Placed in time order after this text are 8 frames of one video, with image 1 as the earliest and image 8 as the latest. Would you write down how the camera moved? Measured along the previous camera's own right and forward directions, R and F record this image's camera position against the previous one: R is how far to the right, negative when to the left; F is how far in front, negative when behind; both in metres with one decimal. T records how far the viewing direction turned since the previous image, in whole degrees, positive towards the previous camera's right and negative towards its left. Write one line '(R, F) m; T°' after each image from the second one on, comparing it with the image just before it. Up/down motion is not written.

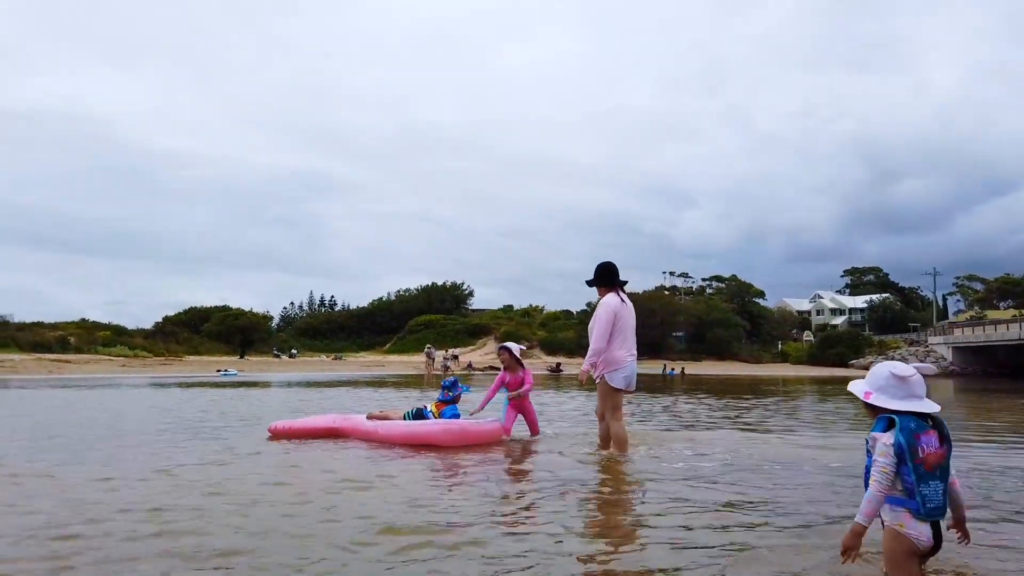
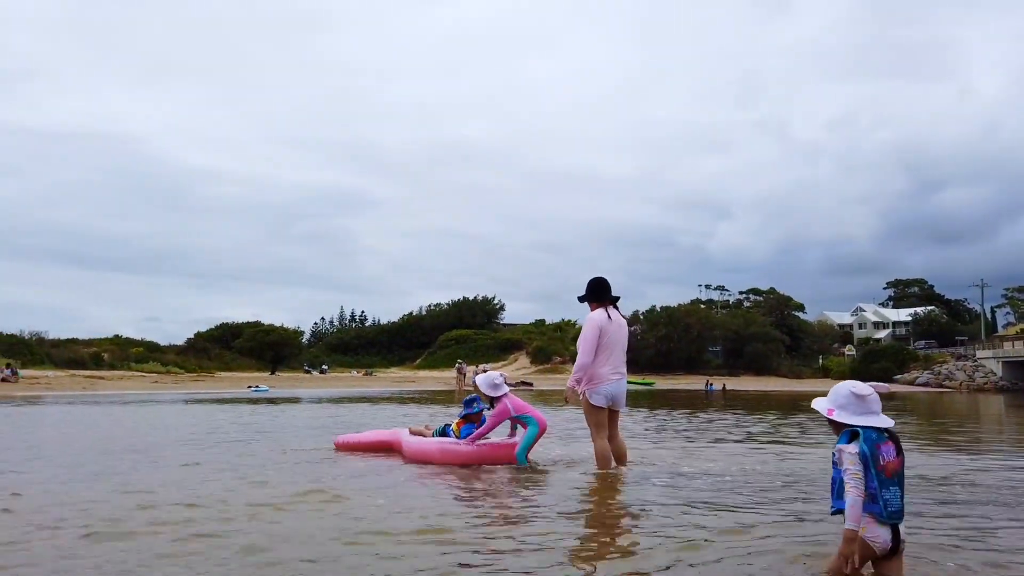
(+0.1, +0.3) m; -2°
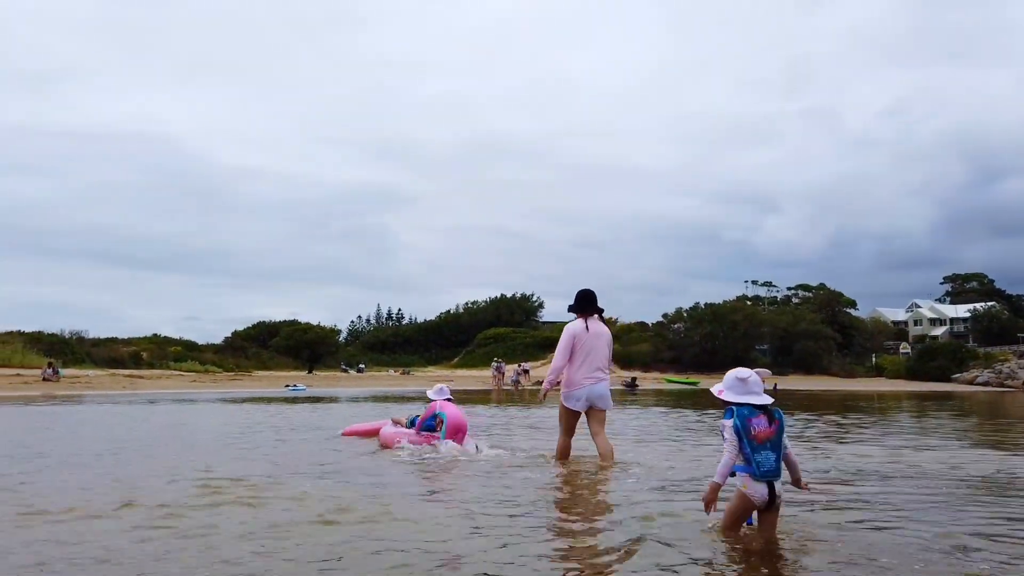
(+0.1, +0.5) m; -3°
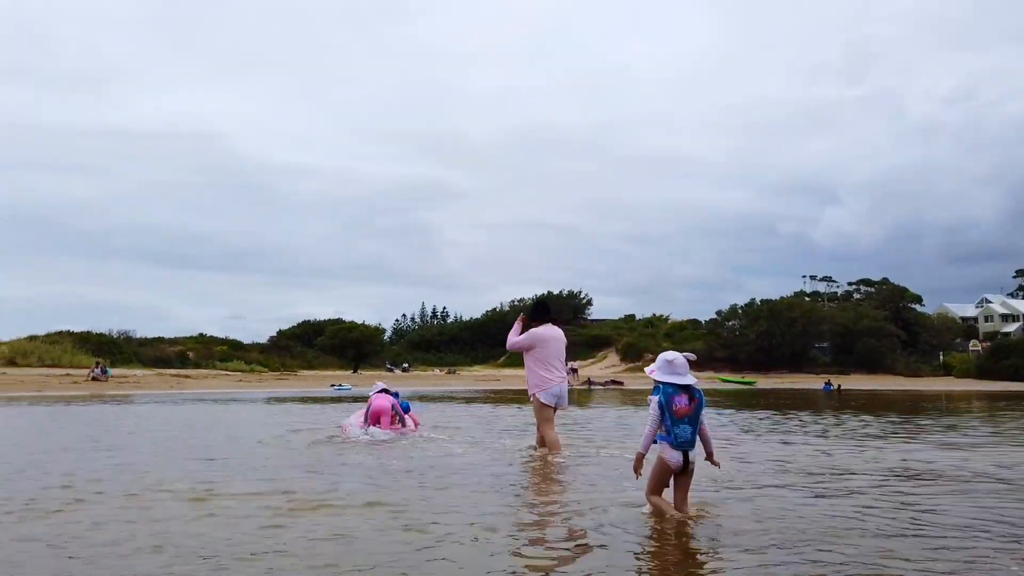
(+0.1, +0.6) m; -3°
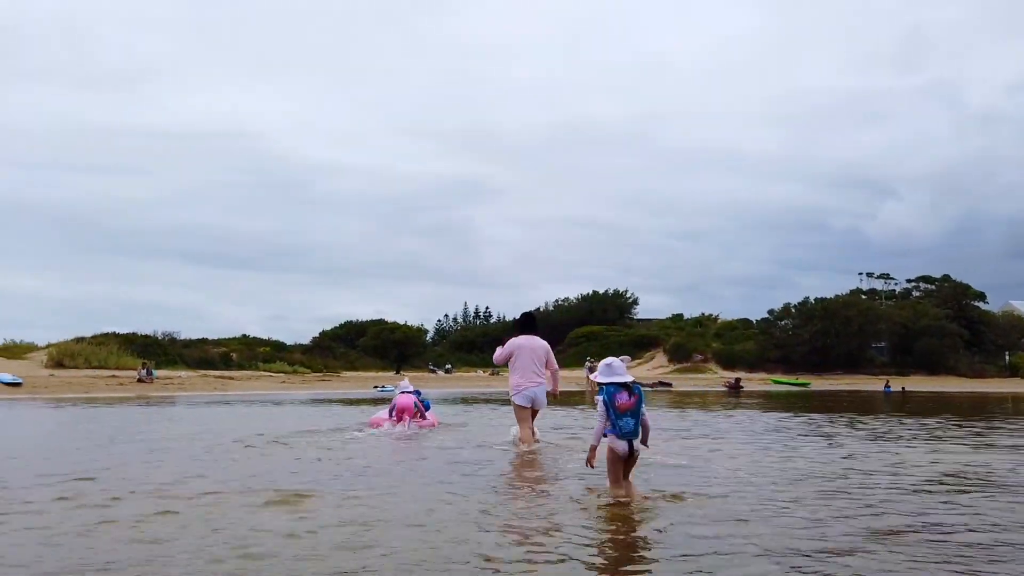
(+0.1, +0.4) m; -3°
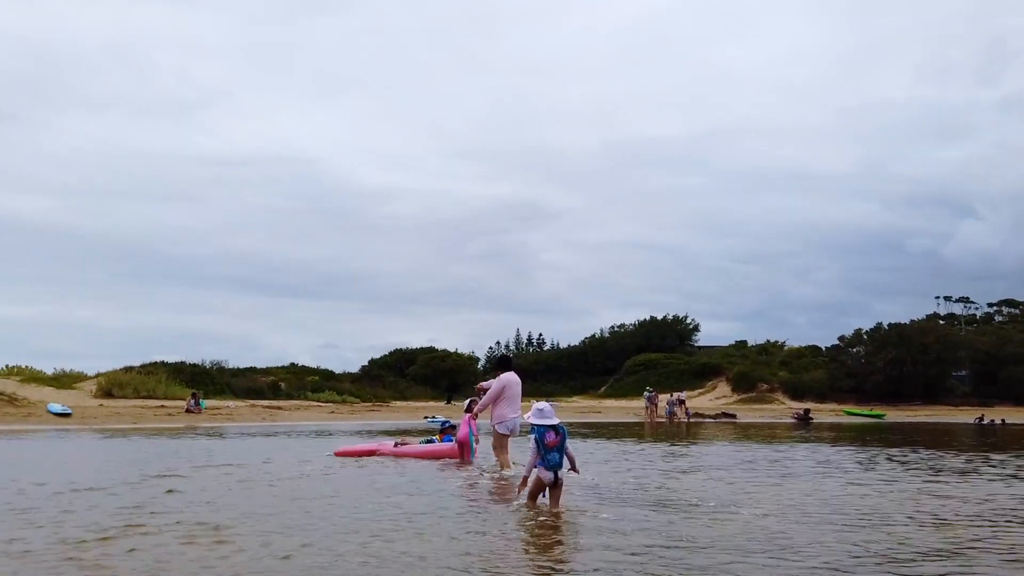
(+0.1, +0.8) m; -3°
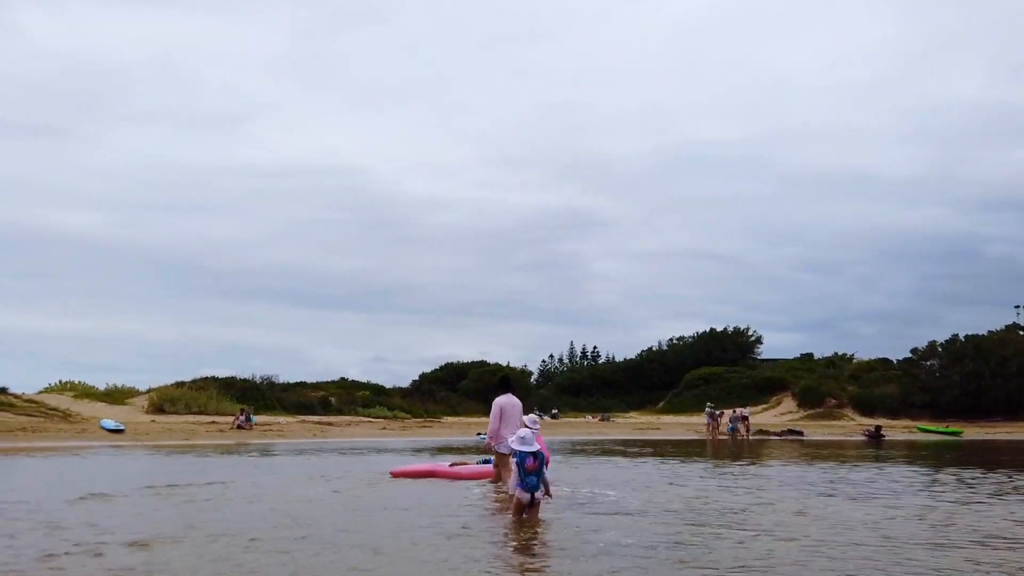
(0.0, +0.6) m; -3°
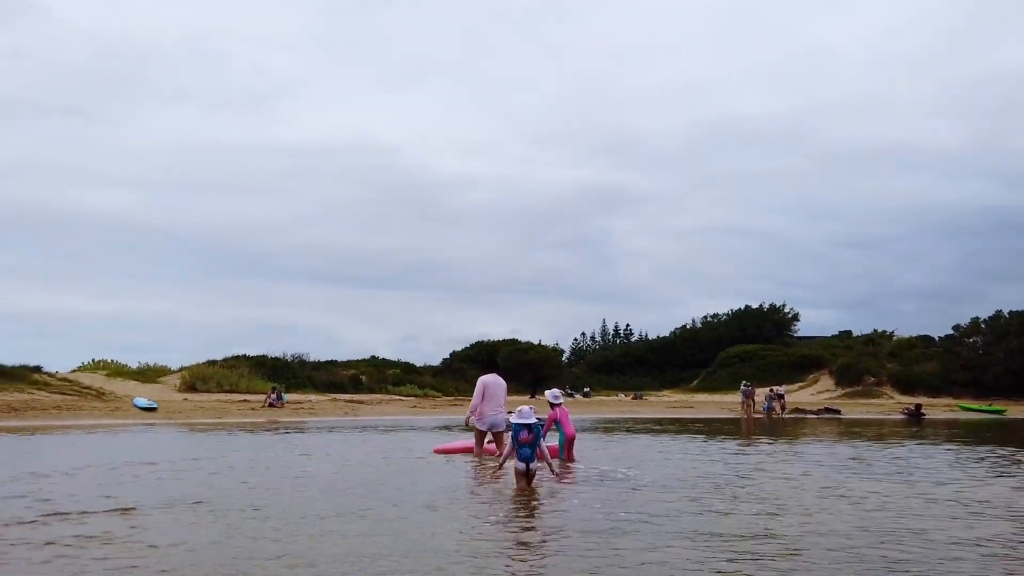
(0.0, +0.2) m; -2°
